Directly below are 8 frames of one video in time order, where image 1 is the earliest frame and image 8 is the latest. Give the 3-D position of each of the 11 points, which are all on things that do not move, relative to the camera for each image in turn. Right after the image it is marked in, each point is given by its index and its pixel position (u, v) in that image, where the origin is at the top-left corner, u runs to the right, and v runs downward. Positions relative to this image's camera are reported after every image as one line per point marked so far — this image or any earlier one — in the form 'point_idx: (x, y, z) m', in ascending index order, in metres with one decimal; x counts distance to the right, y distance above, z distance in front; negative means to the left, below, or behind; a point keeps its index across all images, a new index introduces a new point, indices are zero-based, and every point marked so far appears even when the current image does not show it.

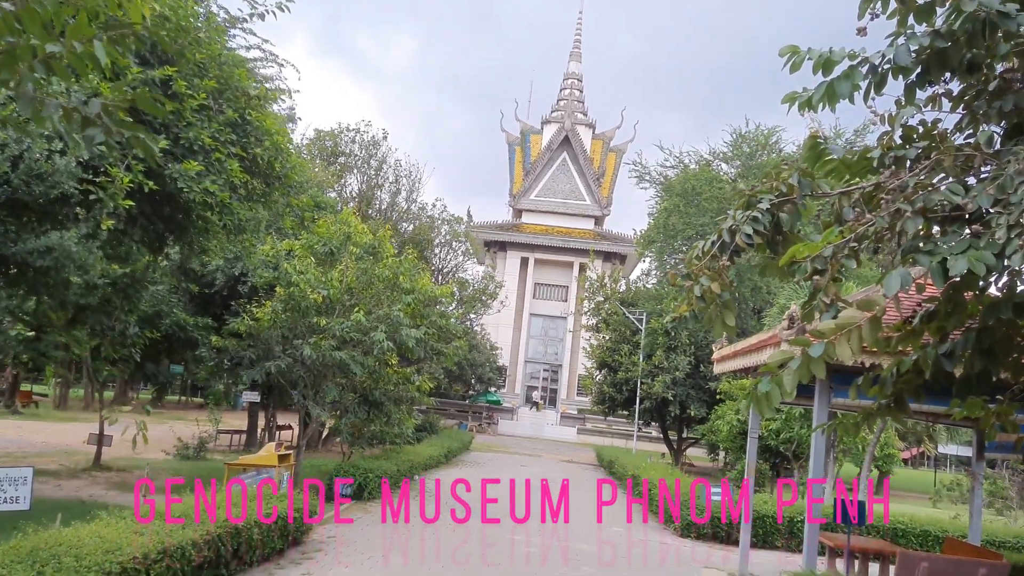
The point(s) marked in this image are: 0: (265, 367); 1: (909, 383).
0: (-3.8, -1.2, +12.6) m
1: (+2.6, -0.6, +5.5) m
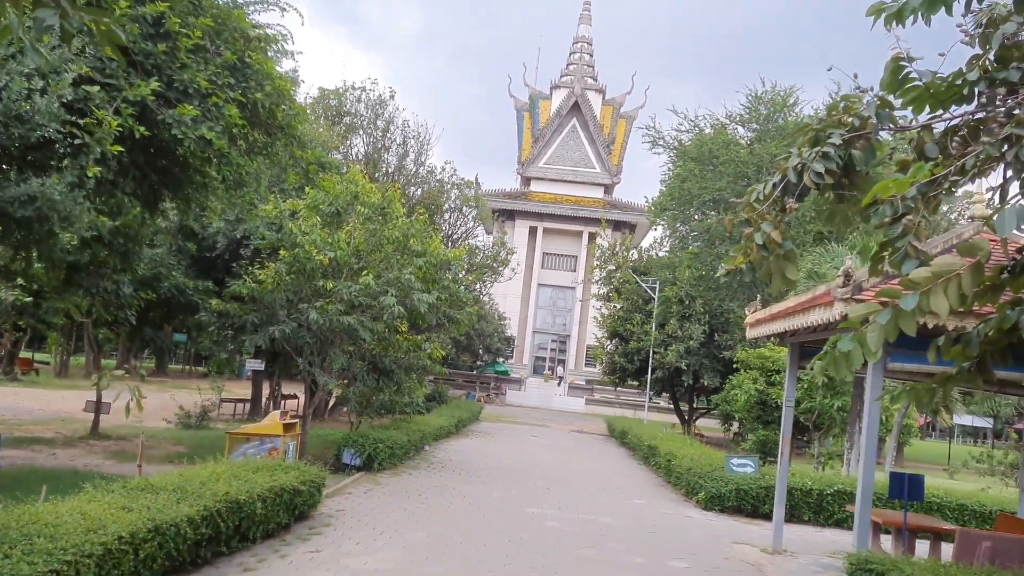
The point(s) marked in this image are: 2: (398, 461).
0: (-3.6, -0.7, +12.0) m
1: (+2.8, -0.3, +4.8) m
2: (-1.8, -2.8, +13.2) m
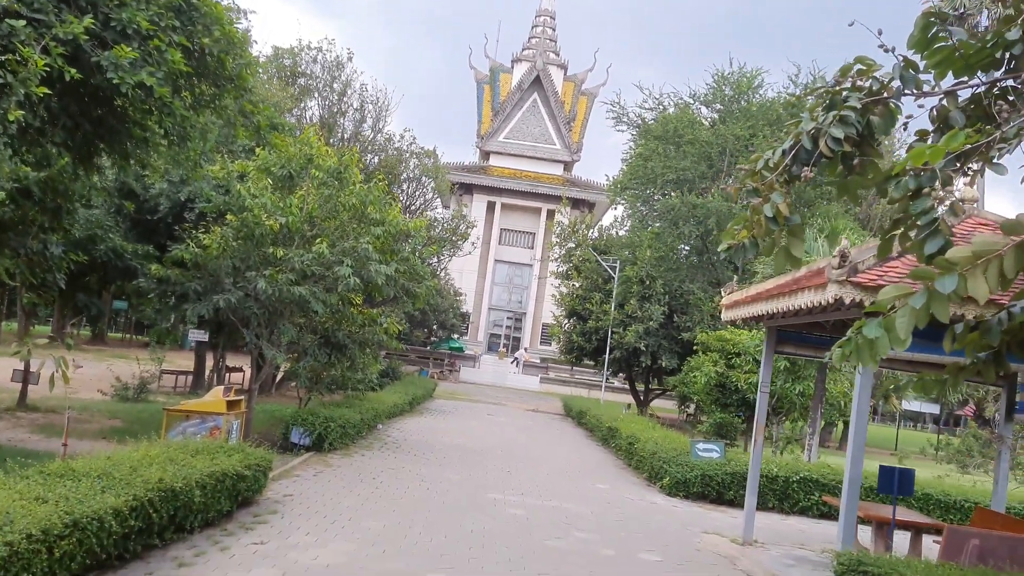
0: (-4.1, -0.2, +11.2) m
1: (+2.7, -0.2, +4.4) m
2: (-2.5, -2.3, +12.6) m
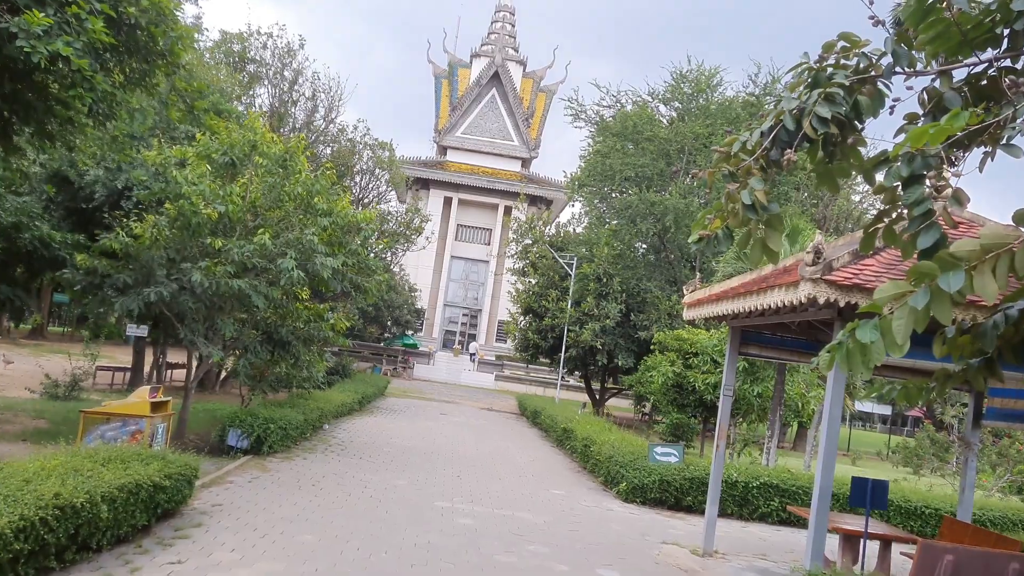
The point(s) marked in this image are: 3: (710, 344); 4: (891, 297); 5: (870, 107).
0: (-4.7, -0.1, +10.5) m
1: (+2.4, -0.2, +4.0) m
2: (-3.2, -2.2, +12.0) m
3: (+3.8, -1.1, +16.0) m
4: (+1.5, 0.0, +3.2) m
5: (+1.8, +0.9, +4.1) m
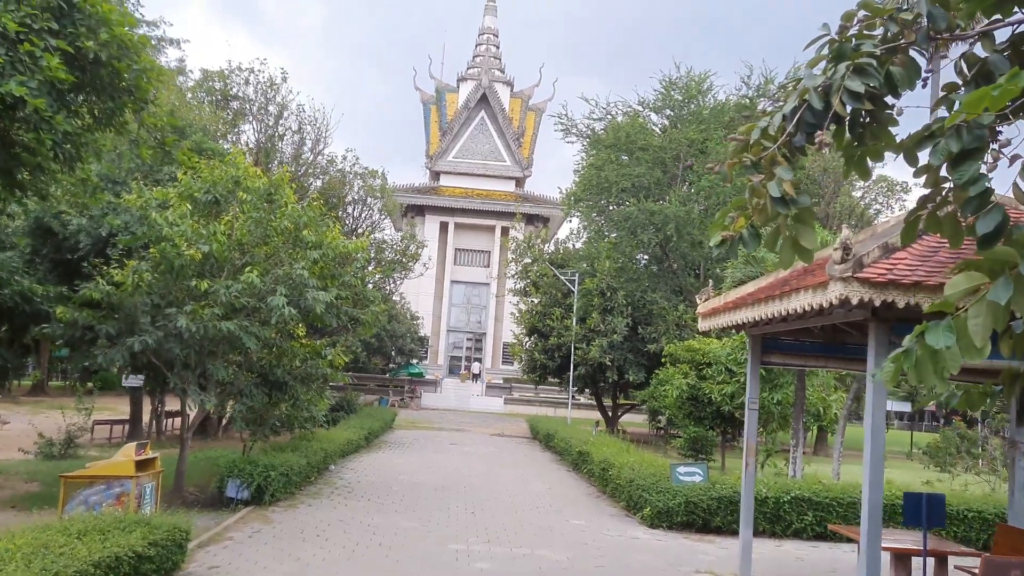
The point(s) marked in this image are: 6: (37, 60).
0: (-4.6, -0.7, +10.0) m
1: (+2.4, -0.2, +3.5) m
2: (-3.0, -2.8, +11.4) m
3: (+4.0, -1.2, +15.5) m
4: (+1.5, 0.0, +2.7) m
5: (+1.7, +0.9, +3.6) m
6: (-3.9, +1.8, +6.7) m
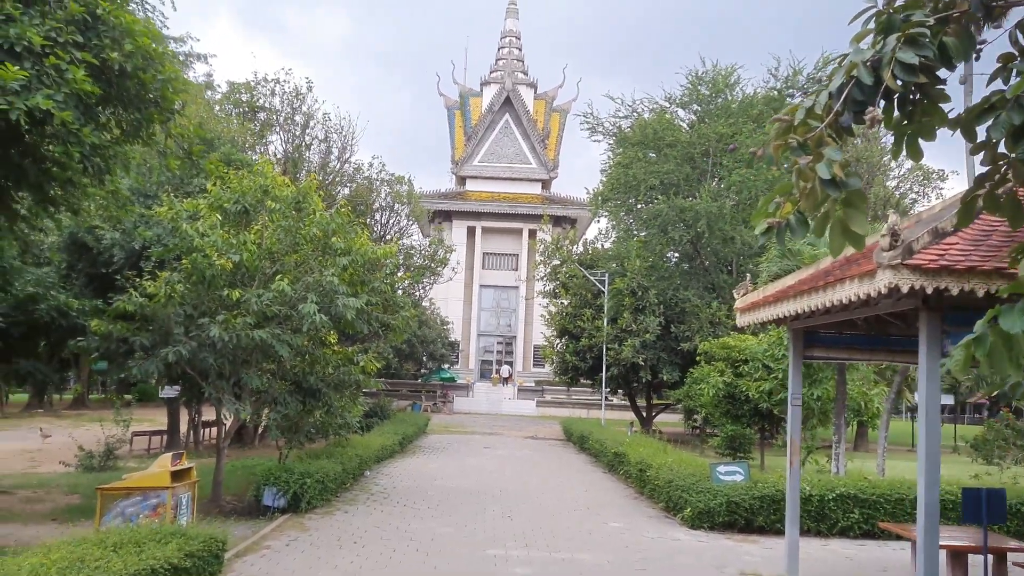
0: (-4.2, -0.8, +10.0) m
1: (+2.6, -0.1, +3.3) m
2: (-2.5, -2.8, +11.3) m
3: (+4.6, -1.1, +15.2) m
4: (+1.6, +0.1, +2.5) m
5: (+1.8, +1.0, +3.4) m
6: (-3.7, +1.7, +6.7) m
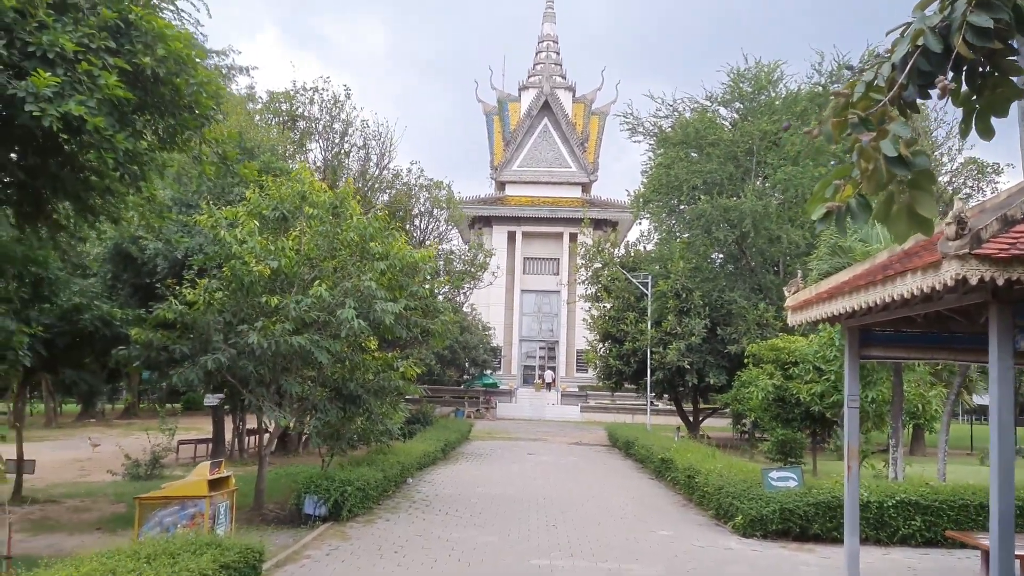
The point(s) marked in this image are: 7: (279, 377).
0: (-3.8, -0.9, +9.9) m
1: (+2.7, 0.0, +2.9) m
2: (-1.9, -2.9, +11.2) m
3: (+5.3, -1.1, +14.7) m
4: (+1.7, +0.1, +2.2) m
5: (+1.9, +1.0, +3.1) m
6: (-3.4, +1.7, +6.7) m
7: (-3.1, -1.2, +10.8) m
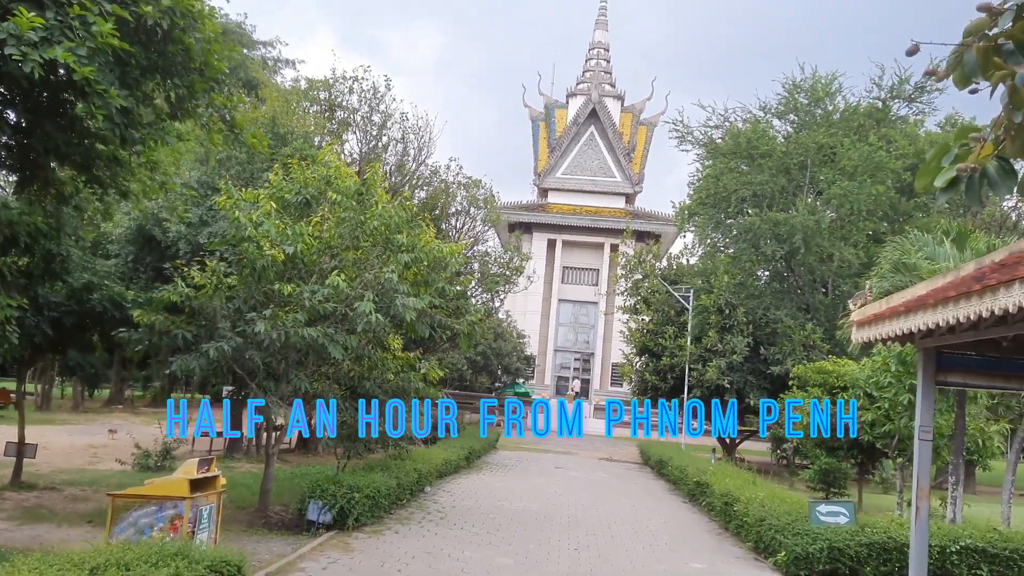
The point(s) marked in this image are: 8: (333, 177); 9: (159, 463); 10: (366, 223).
0: (-3.4, -0.7, +9.3) m
1: (+2.7, -0.1, +2.0) m
2: (-1.6, -2.8, +10.5) m
3: (+5.8, -1.5, +13.6) m
4: (+1.7, +0.1, +1.3) m
5: (+2.0, +1.0, +2.2) m
6: (-3.1, +1.9, +6.0) m
7: (-2.7, -1.0, +10.1) m
8: (-2.3, +1.4, +10.6) m
9: (-6.1, -3.0, +14.3) m
10: (-1.9, +0.8, +10.5) m
